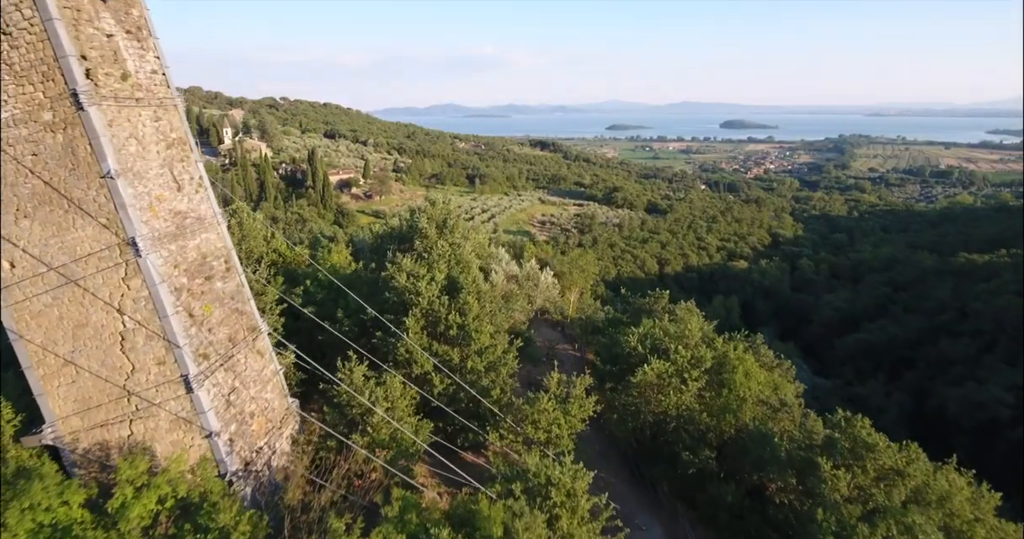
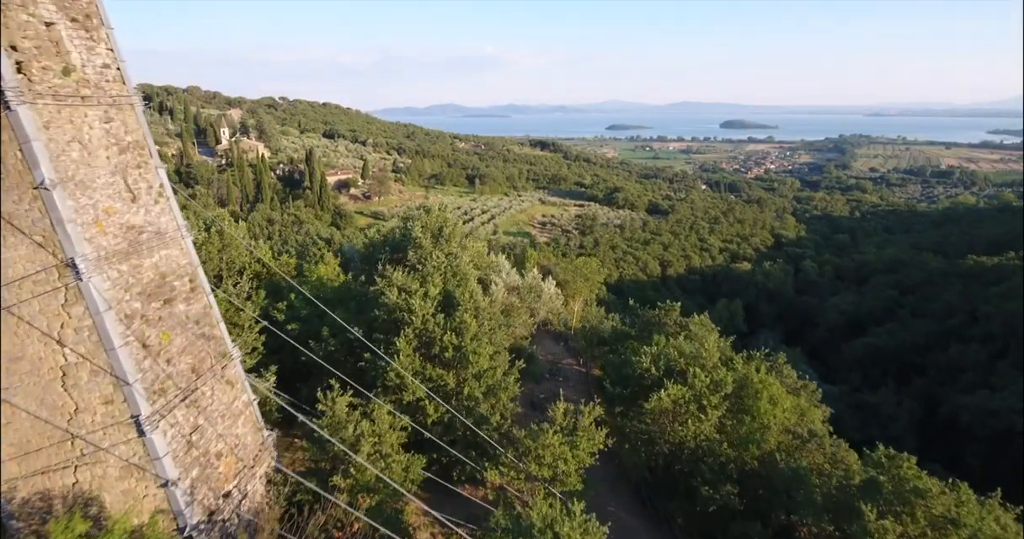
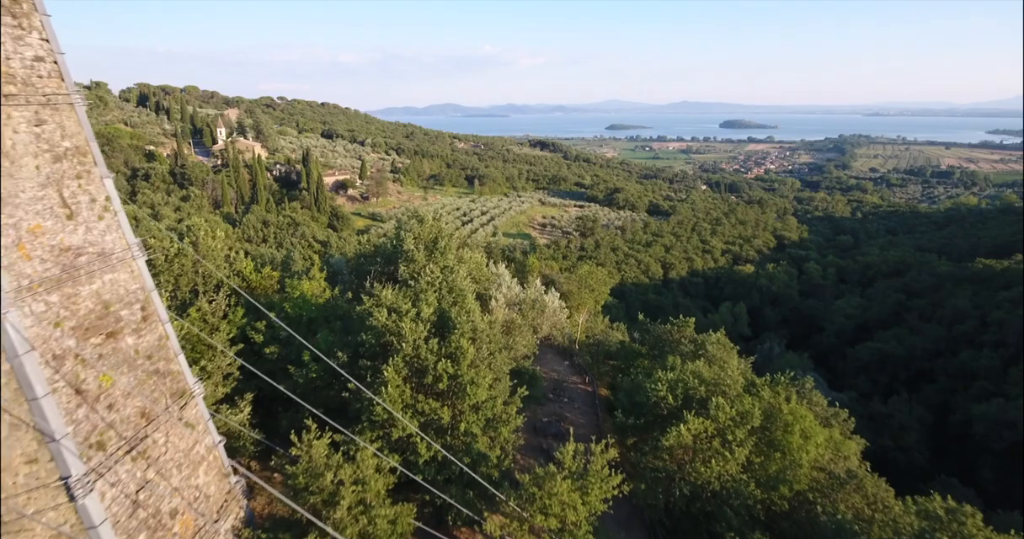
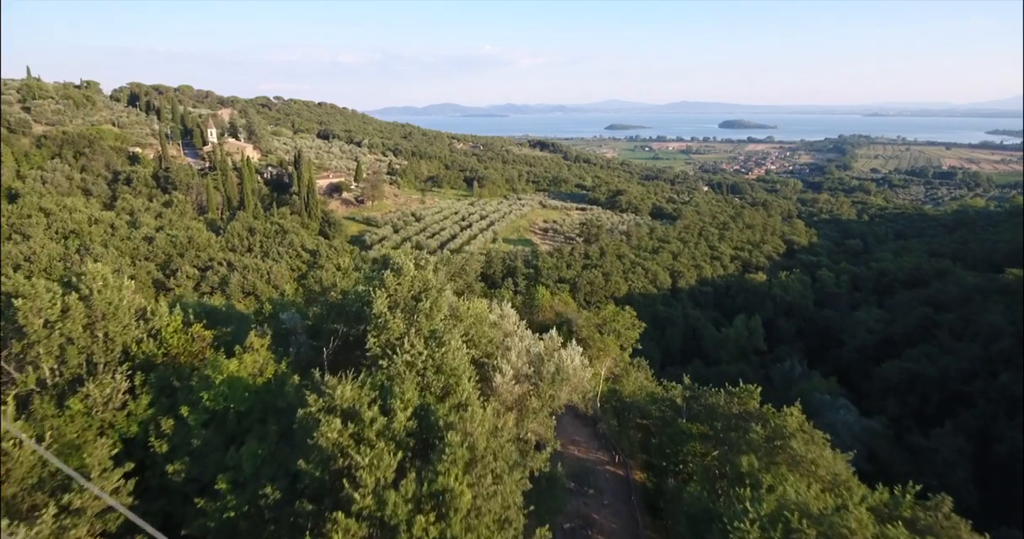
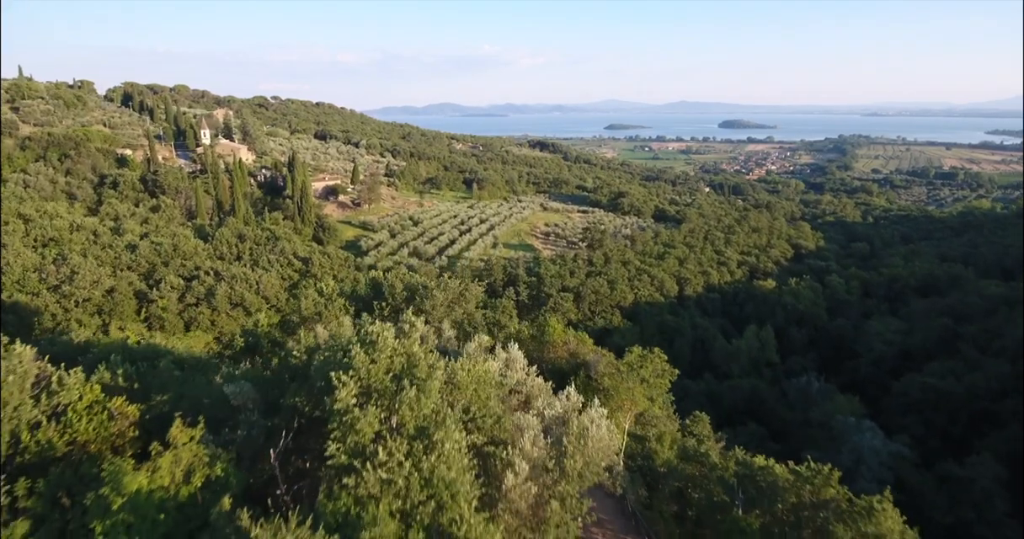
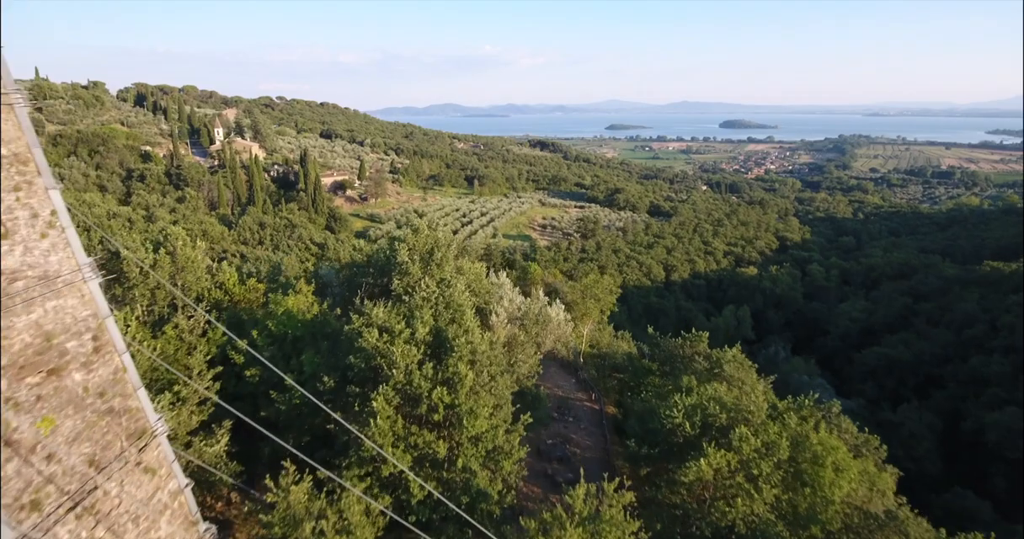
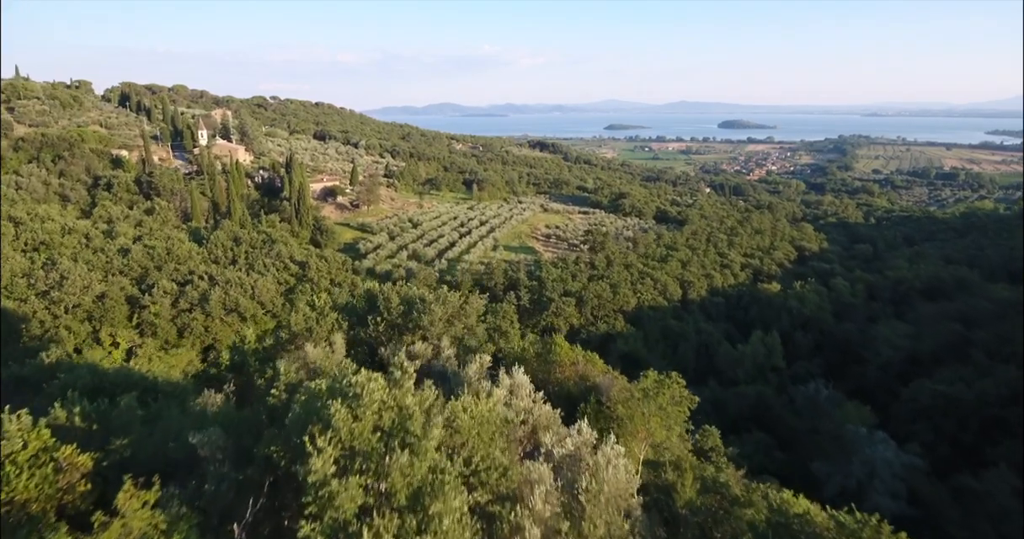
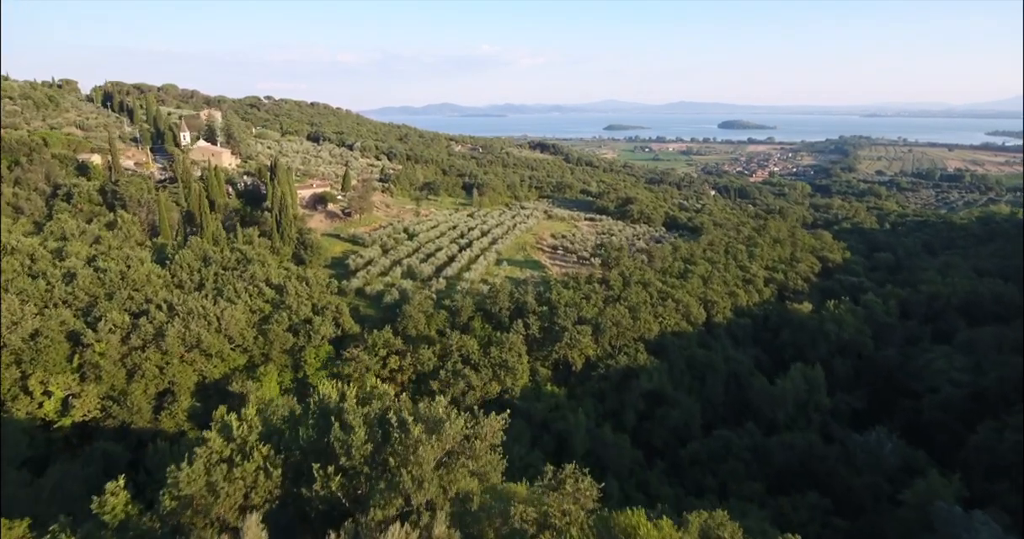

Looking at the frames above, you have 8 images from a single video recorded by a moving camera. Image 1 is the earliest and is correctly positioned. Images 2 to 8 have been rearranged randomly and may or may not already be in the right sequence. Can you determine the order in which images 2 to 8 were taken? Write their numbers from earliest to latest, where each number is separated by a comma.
2, 3, 6, 4, 5, 7, 8
